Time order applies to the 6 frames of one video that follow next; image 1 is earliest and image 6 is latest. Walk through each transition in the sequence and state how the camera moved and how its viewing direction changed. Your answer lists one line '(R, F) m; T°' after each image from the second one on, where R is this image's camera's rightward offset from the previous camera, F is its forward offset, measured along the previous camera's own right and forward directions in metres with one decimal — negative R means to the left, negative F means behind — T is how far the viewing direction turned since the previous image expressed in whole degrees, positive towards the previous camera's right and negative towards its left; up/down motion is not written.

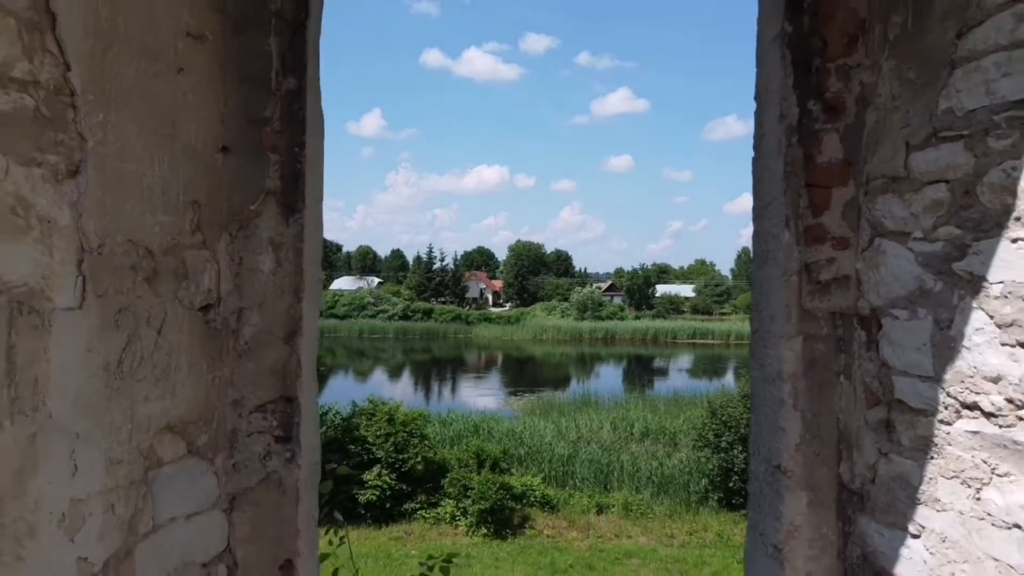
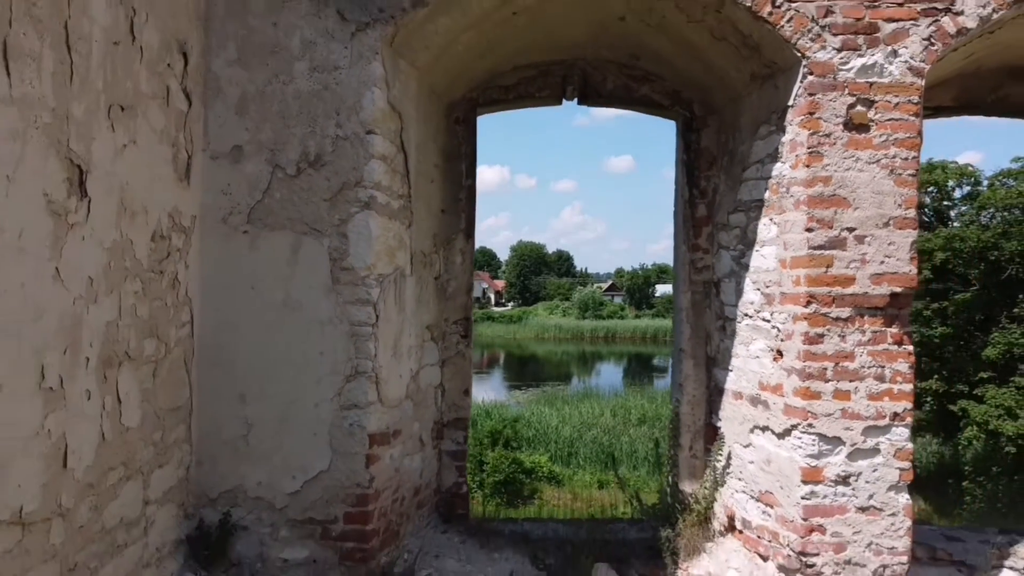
(-0.3, -1.8) m; 0°
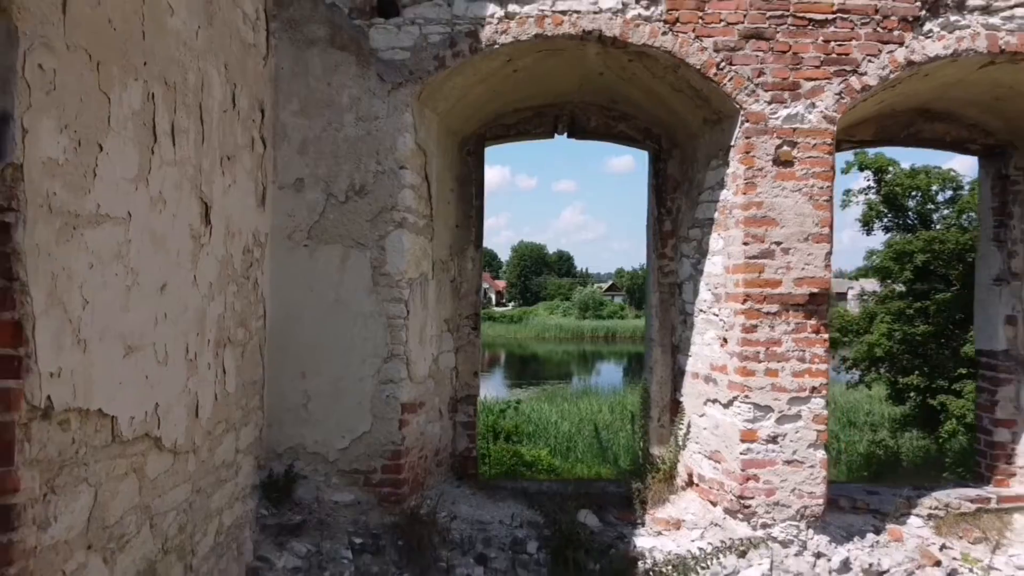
(0.0, -0.7) m; 0°
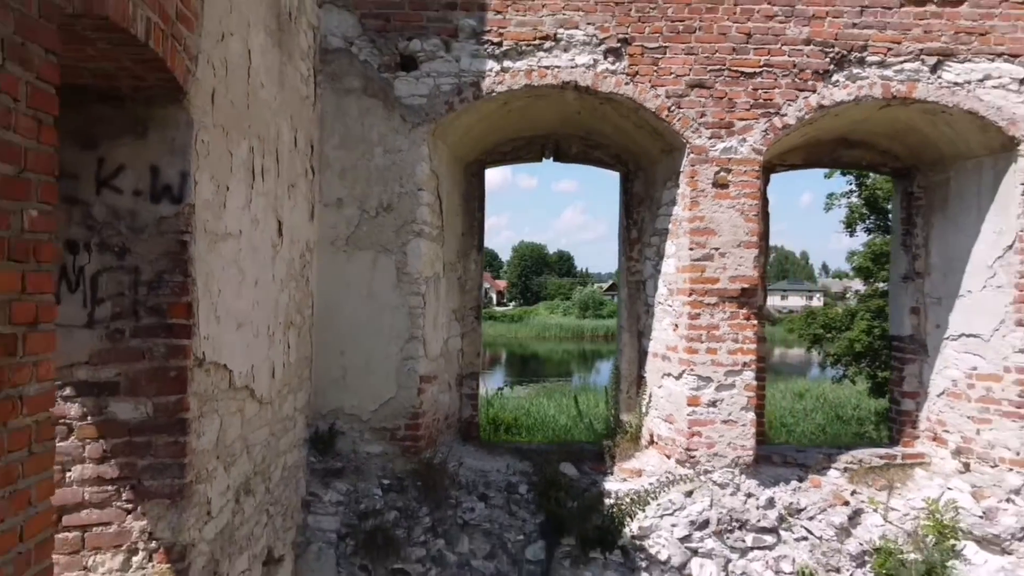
(0.0, -0.9) m; 0°
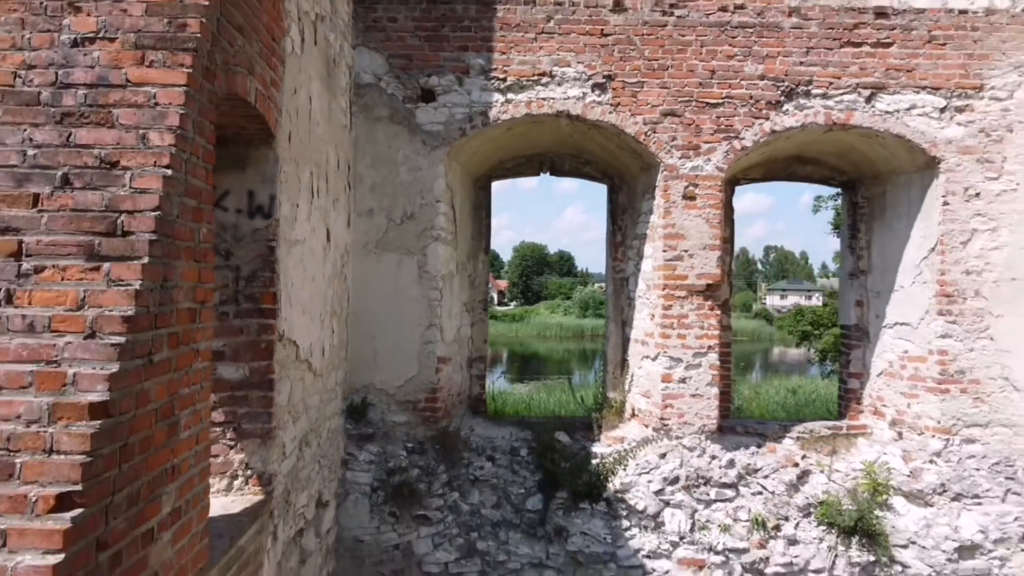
(0.0, -0.8) m; 0°
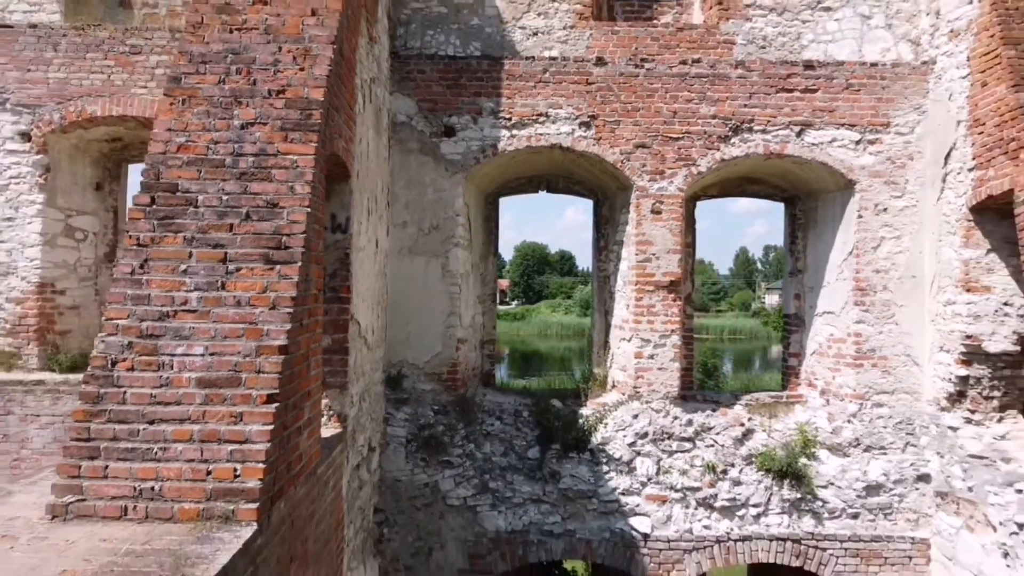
(0.0, -1.3) m; 0°
